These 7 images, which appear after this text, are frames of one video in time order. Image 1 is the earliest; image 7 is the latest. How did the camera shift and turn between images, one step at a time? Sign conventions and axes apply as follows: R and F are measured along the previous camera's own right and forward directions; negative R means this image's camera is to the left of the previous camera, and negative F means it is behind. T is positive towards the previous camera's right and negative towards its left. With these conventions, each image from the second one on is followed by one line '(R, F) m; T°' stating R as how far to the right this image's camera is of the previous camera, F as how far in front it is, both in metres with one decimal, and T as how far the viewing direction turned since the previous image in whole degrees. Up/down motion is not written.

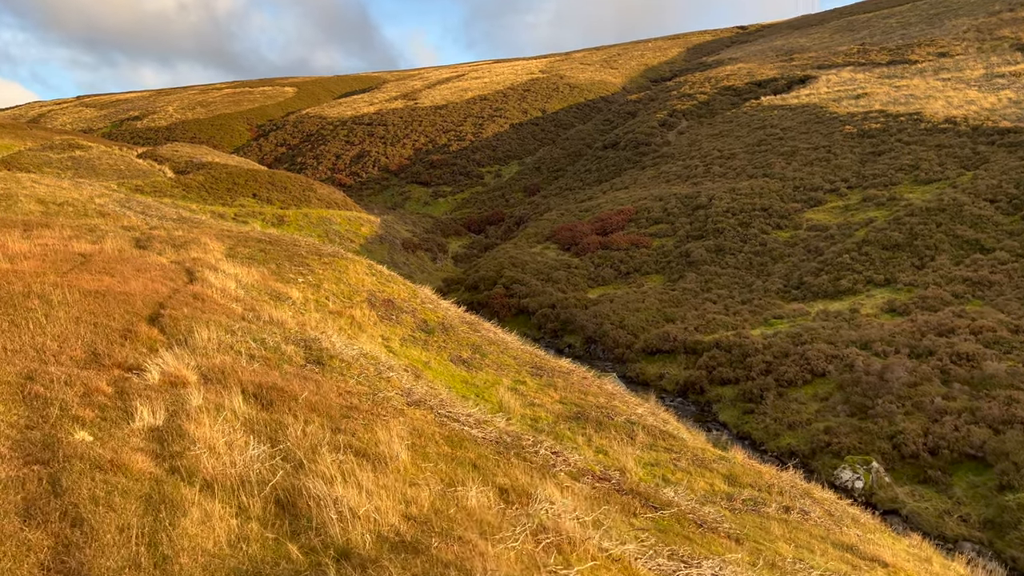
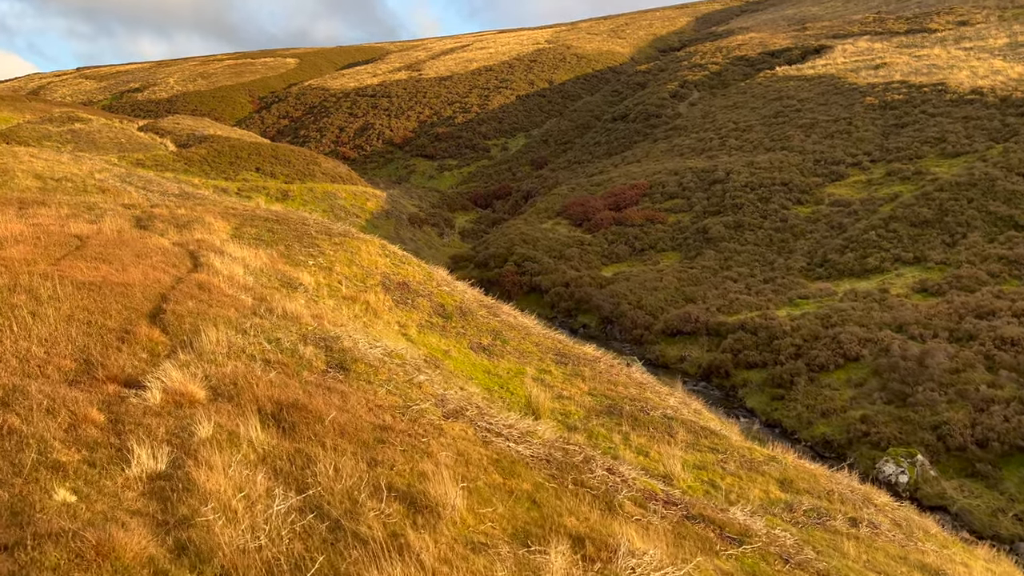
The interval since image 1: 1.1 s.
(-0.3, +0.7) m; 0°
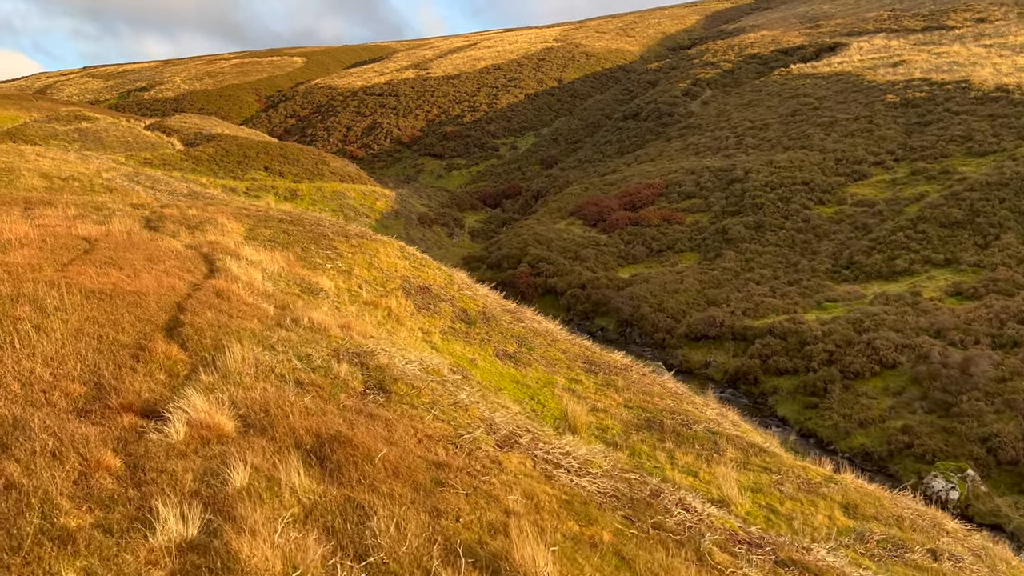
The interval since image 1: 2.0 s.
(-0.3, +0.5) m; 0°
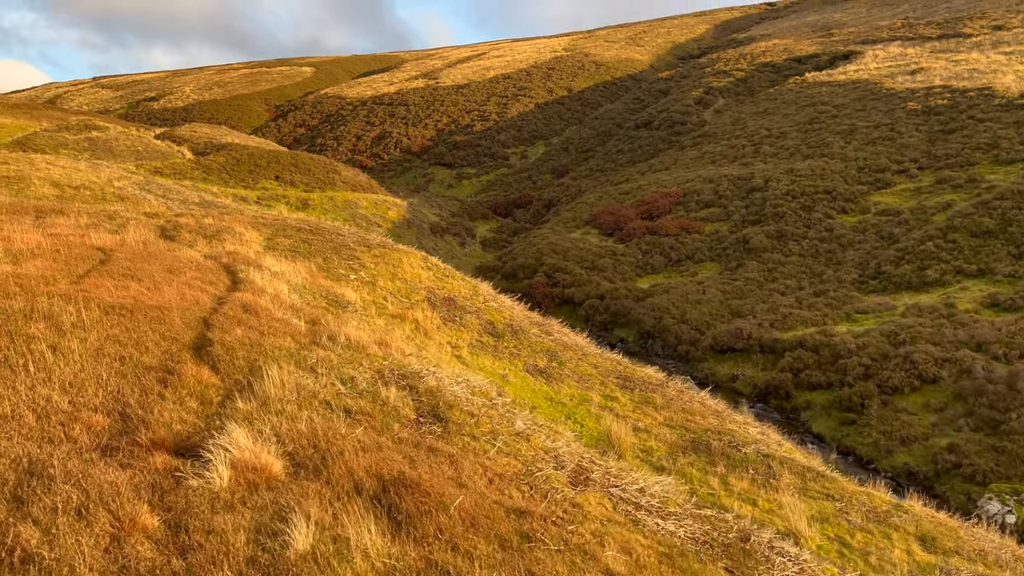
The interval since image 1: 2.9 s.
(-0.3, +0.5) m; 0°
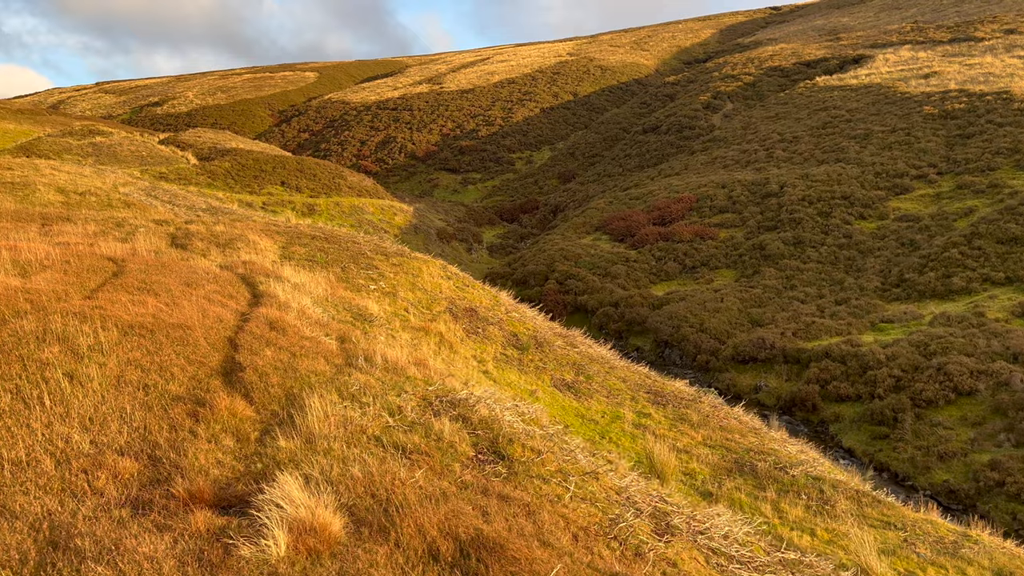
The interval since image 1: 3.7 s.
(-0.3, +0.4) m; 0°
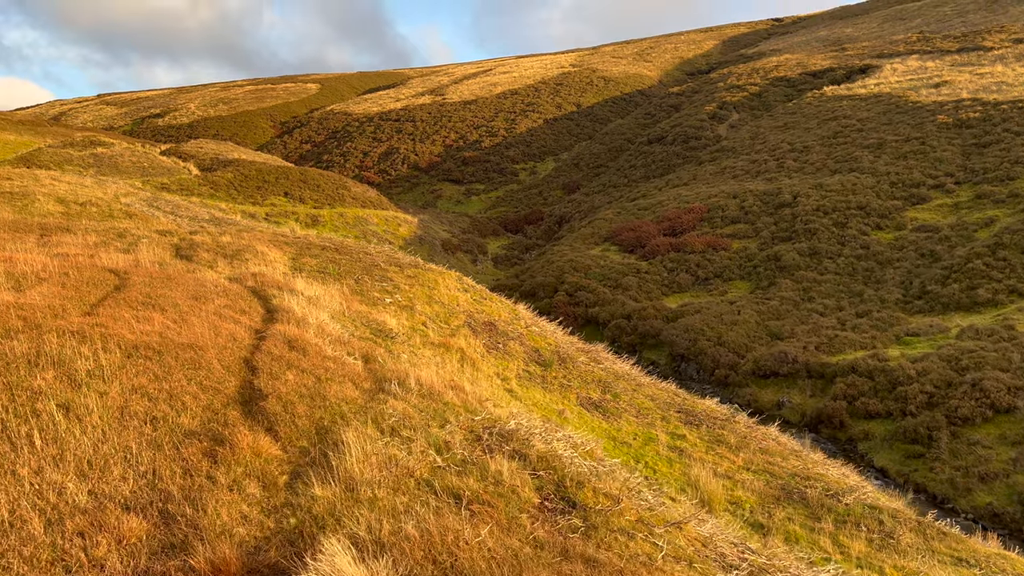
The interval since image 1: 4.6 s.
(-0.3, +0.5) m; 0°
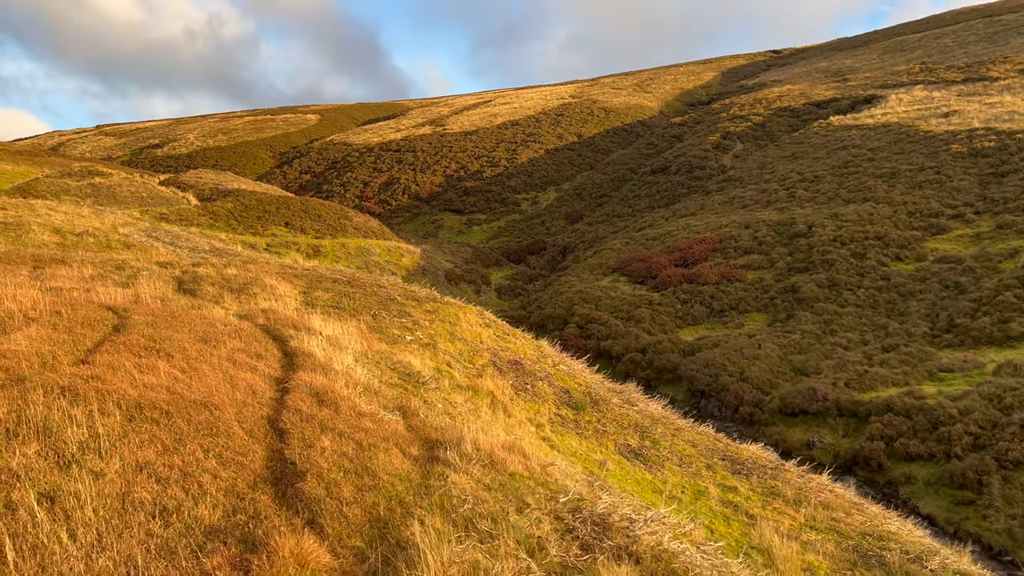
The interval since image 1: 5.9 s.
(-0.4, +0.7) m; 0°
